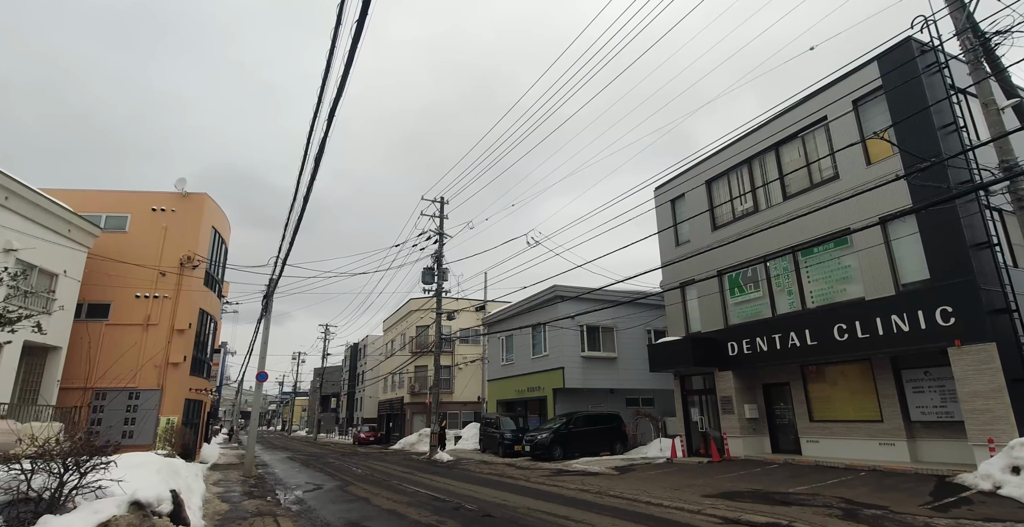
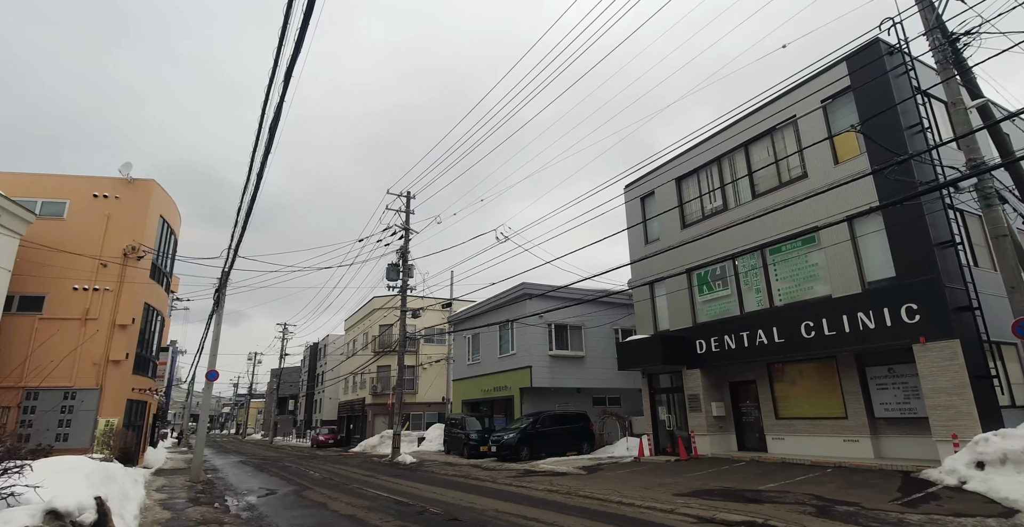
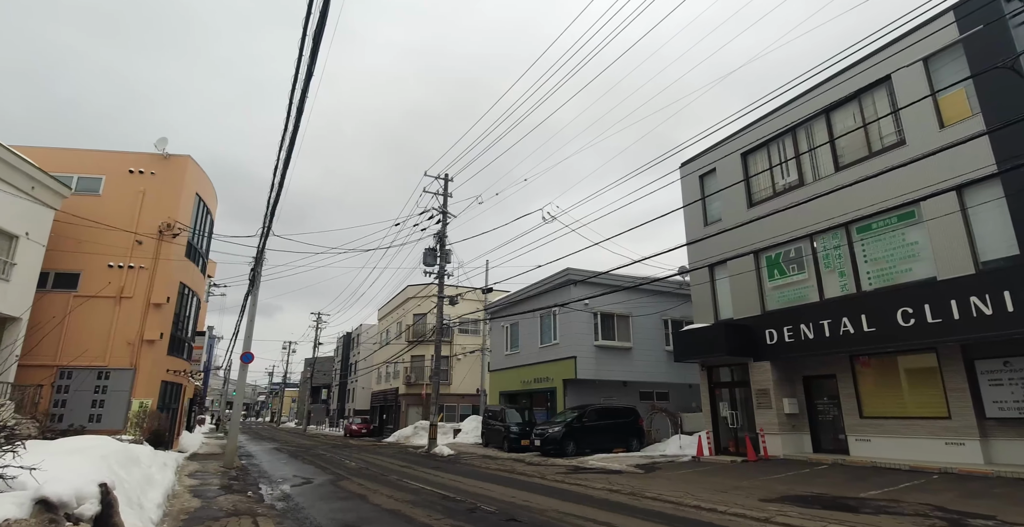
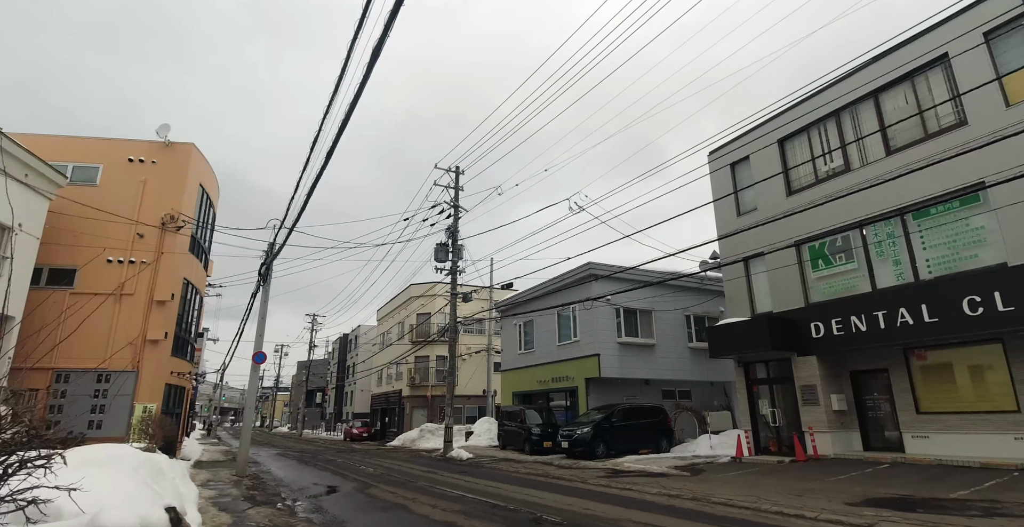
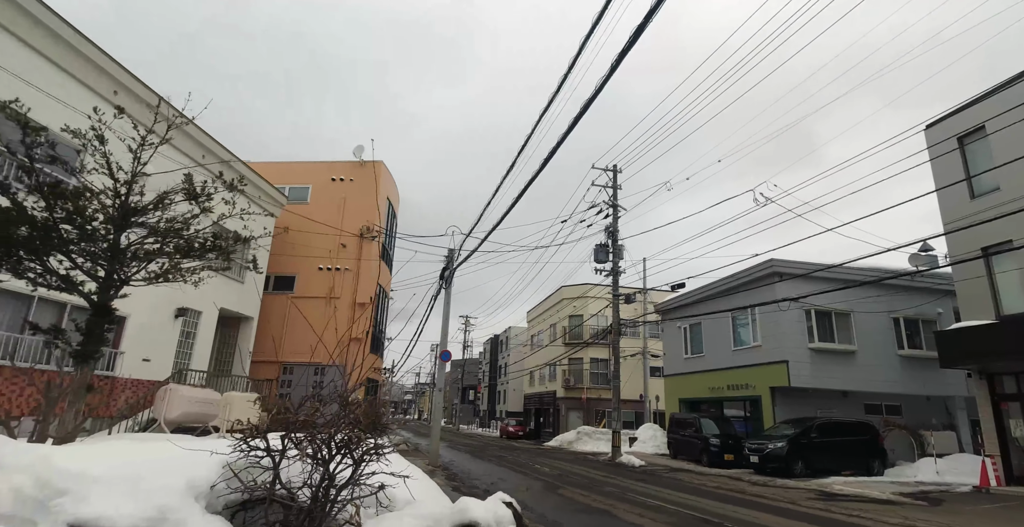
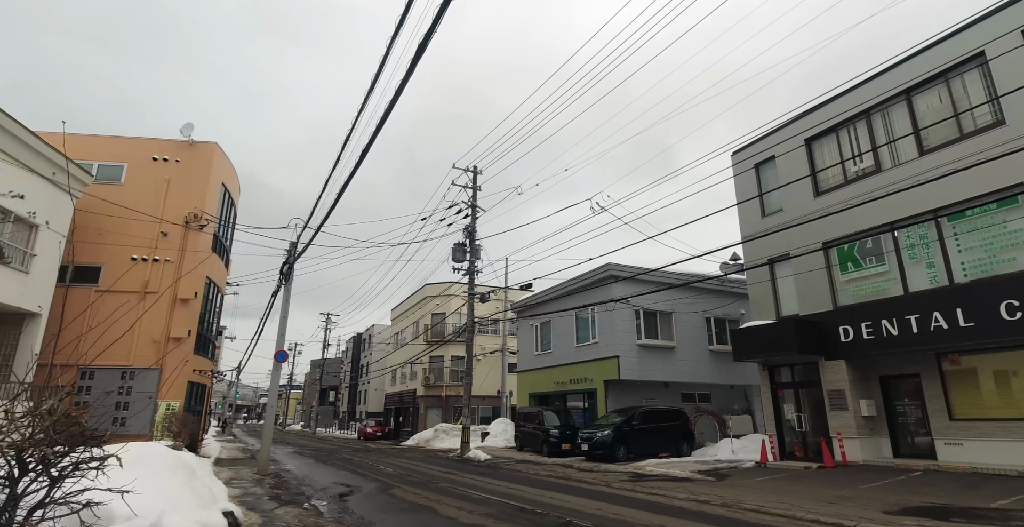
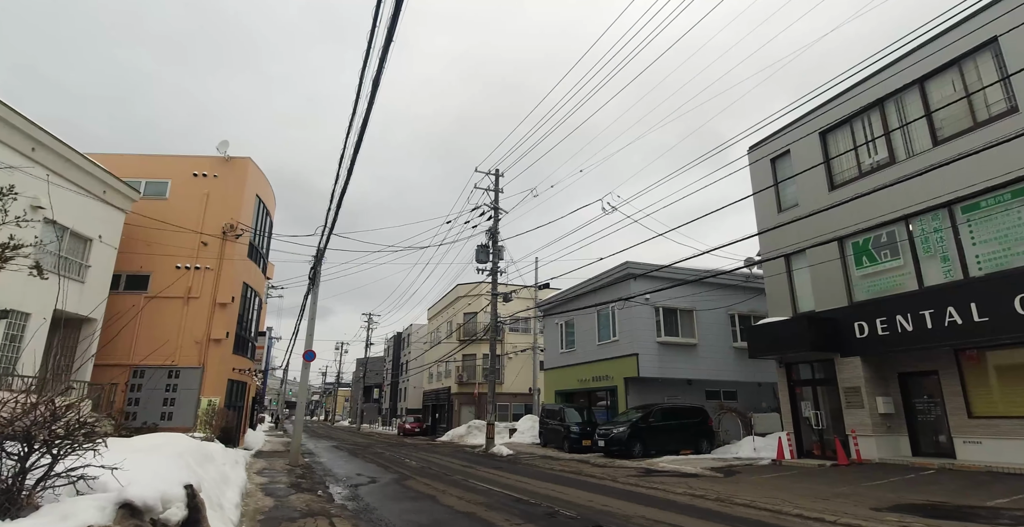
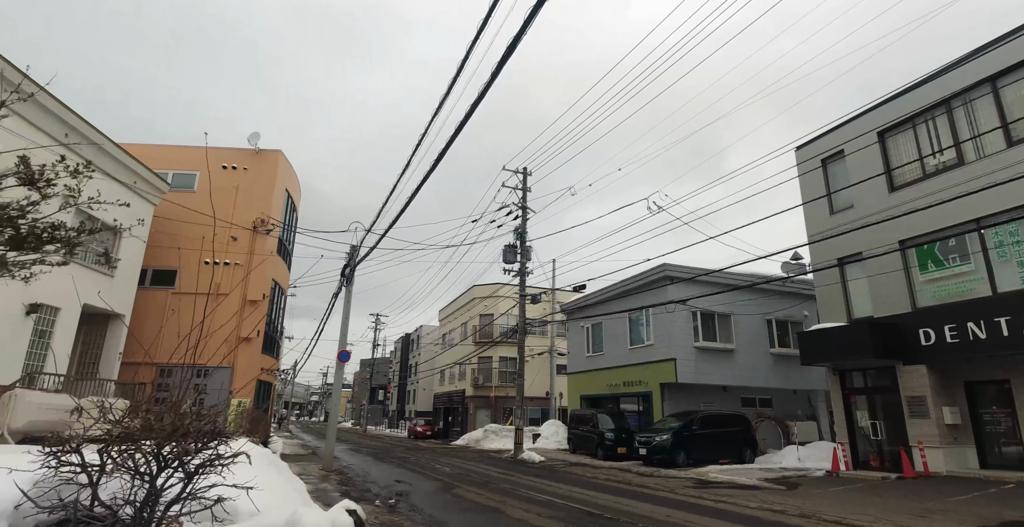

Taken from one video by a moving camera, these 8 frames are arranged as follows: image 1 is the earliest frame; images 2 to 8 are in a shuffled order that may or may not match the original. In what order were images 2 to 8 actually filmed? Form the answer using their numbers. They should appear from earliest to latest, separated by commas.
2, 3, 7, 4, 6, 8, 5
